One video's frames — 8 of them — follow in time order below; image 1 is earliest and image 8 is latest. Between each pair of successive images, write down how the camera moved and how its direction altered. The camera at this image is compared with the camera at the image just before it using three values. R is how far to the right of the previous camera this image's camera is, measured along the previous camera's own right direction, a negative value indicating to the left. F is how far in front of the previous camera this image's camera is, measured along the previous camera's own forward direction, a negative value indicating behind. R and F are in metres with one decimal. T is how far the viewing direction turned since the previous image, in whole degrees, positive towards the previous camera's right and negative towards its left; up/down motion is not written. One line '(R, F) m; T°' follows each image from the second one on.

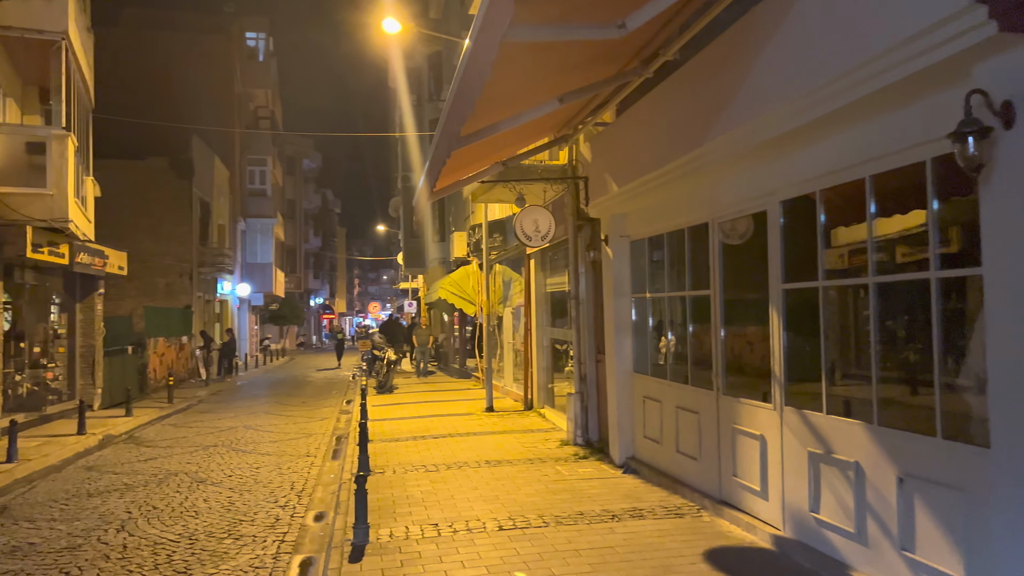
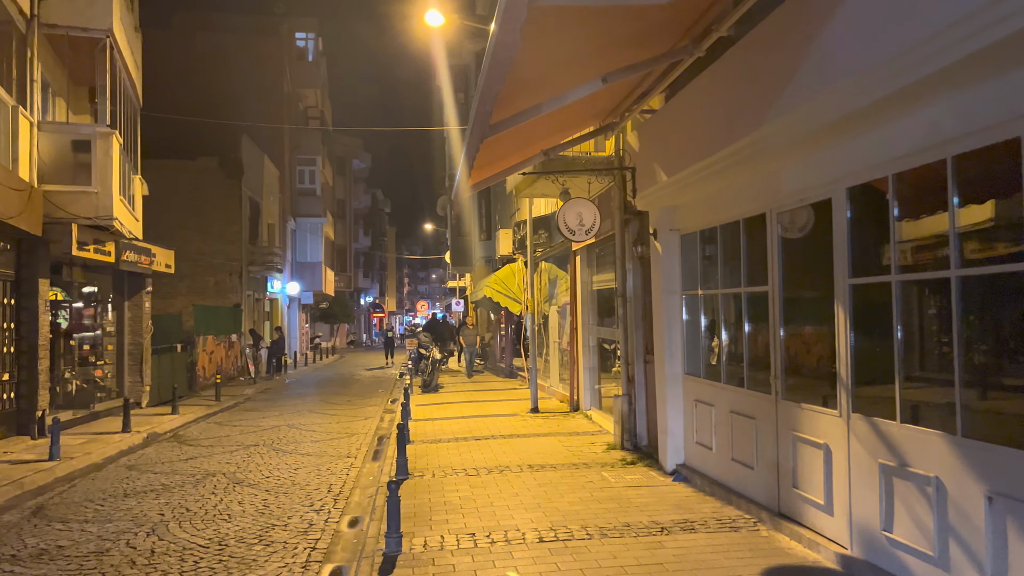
(+0.1, +0.4) m; -3°
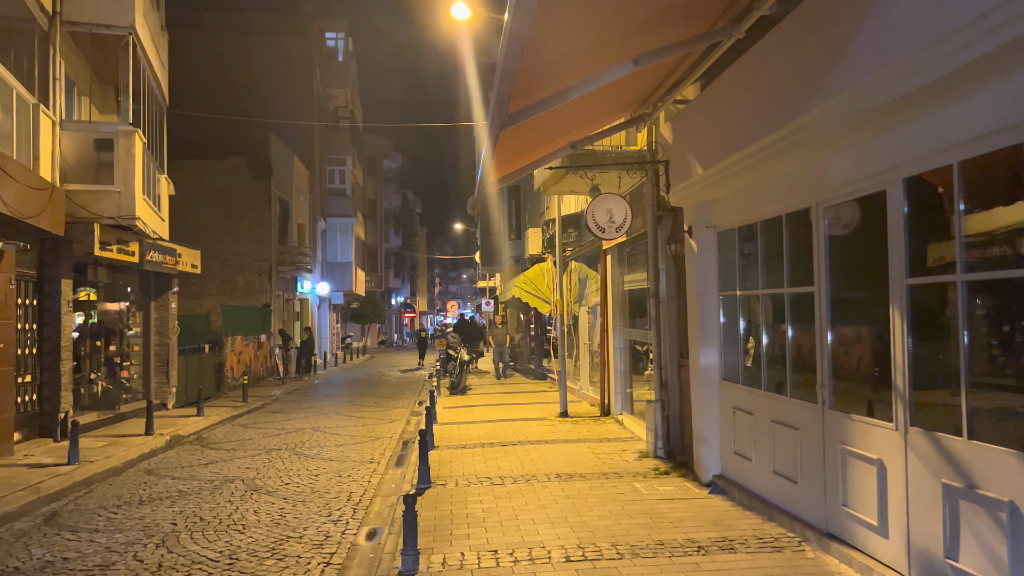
(0.0, +0.4) m; -2°
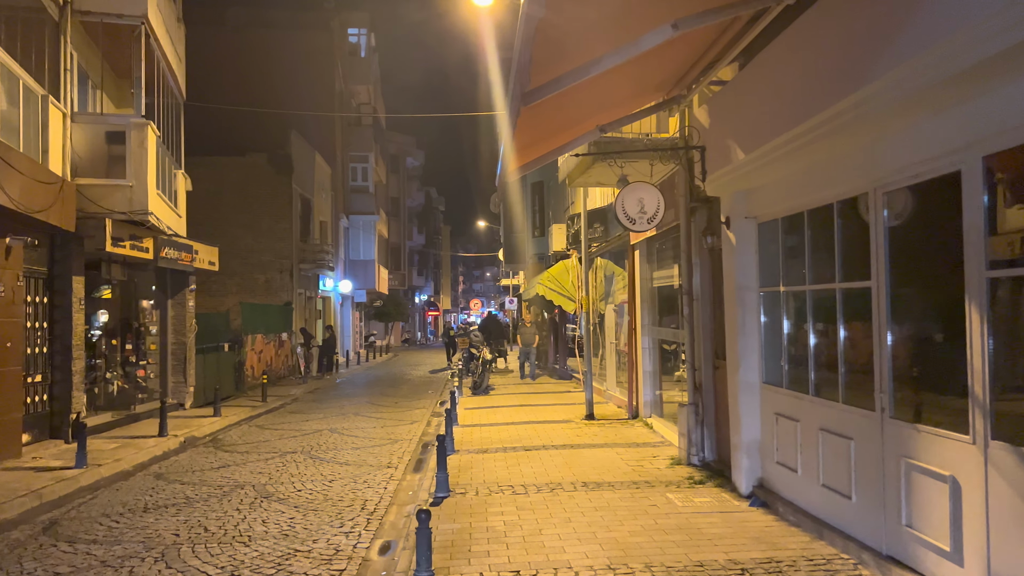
(0.0, +0.5) m; -2°
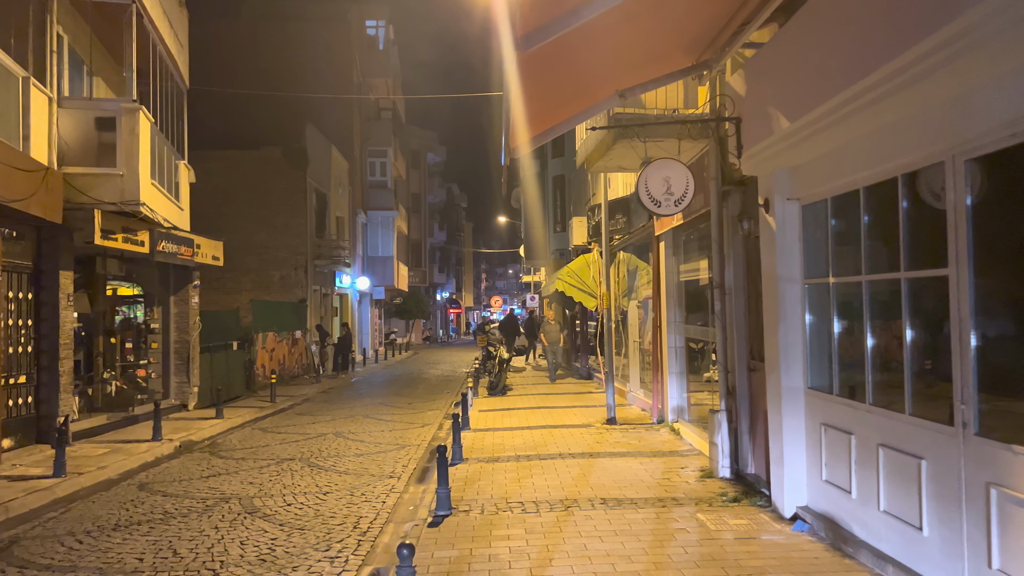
(+0.1, +0.8) m; -2°
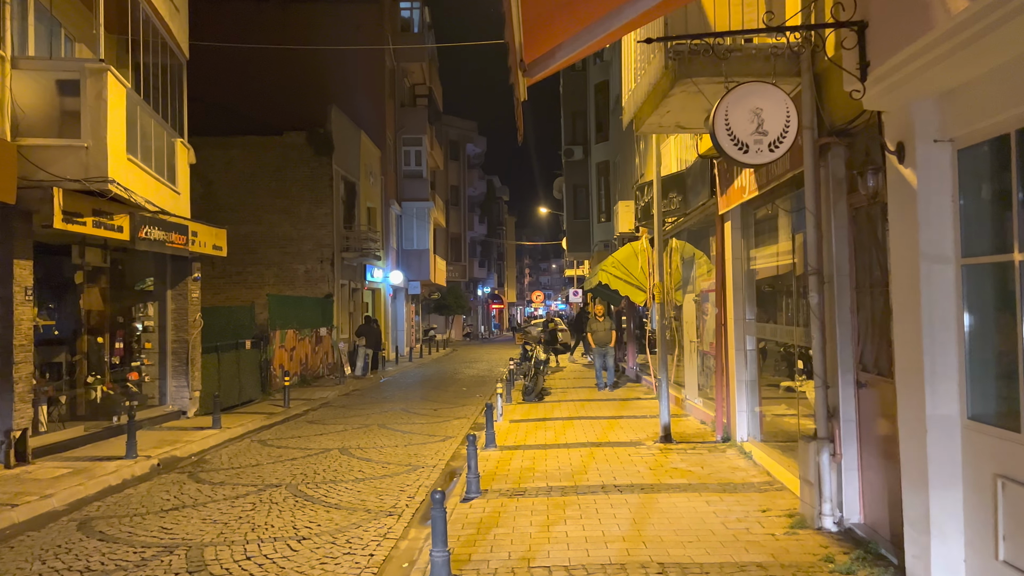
(+0.1, +1.8) m; -3°
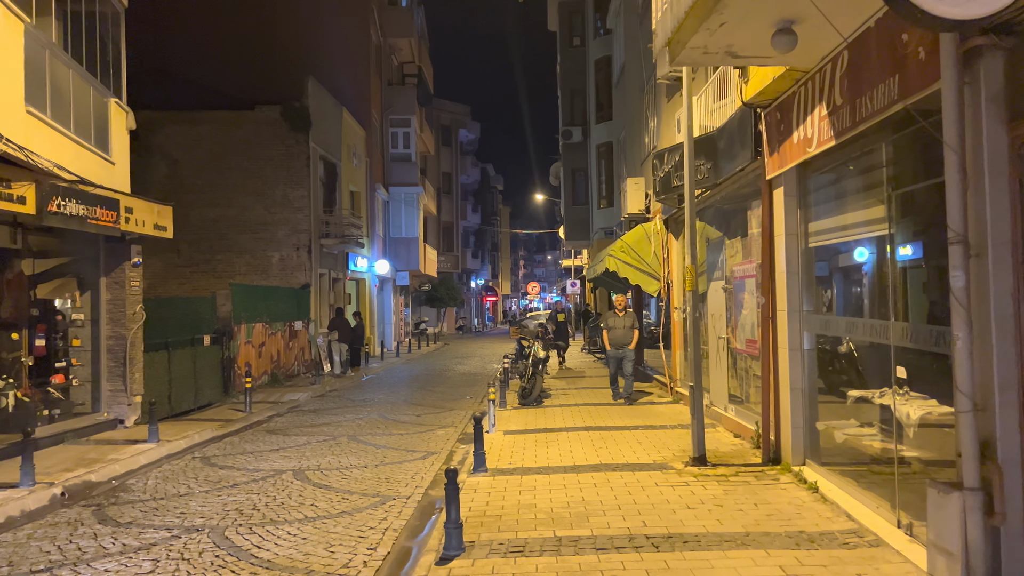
(0.0, +1.9) m; 0°
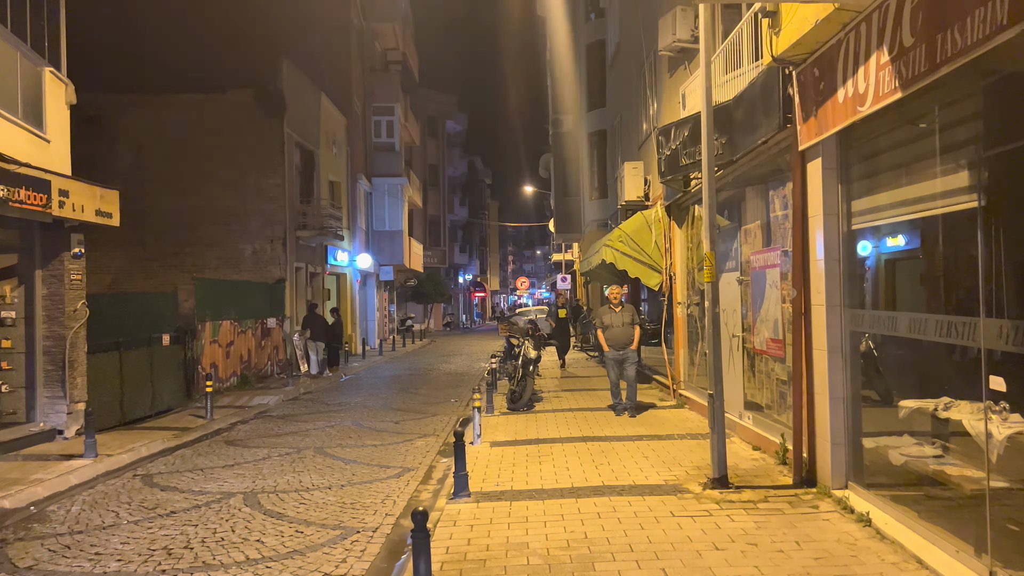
(0.0, +1.1) m; +1°
